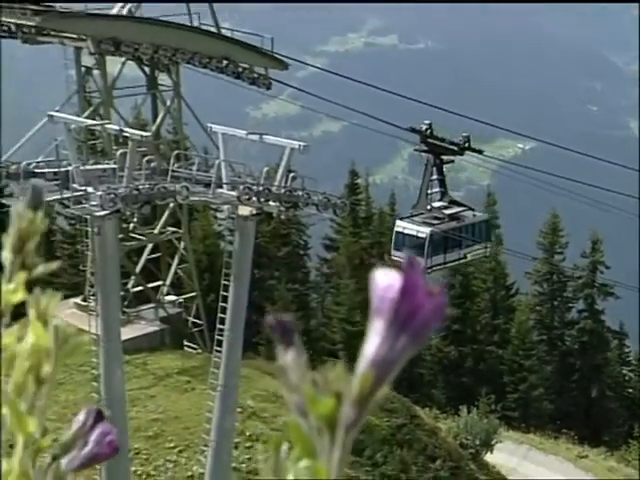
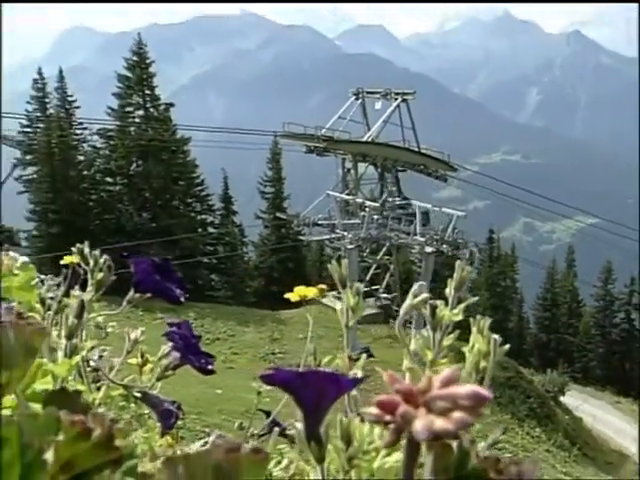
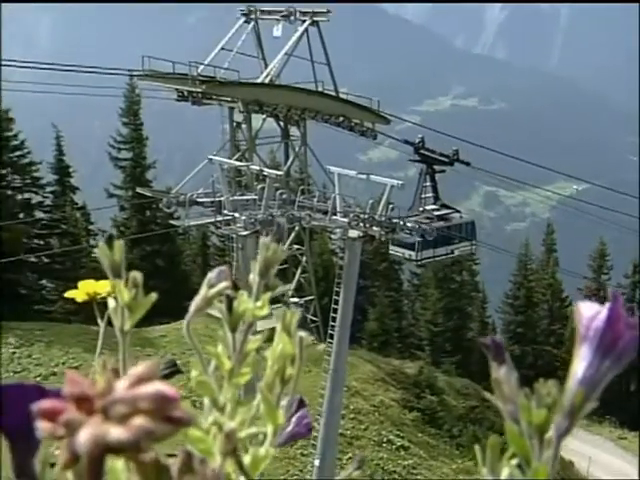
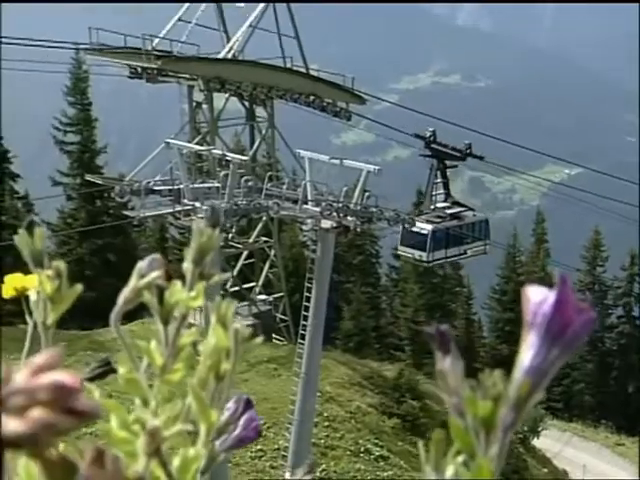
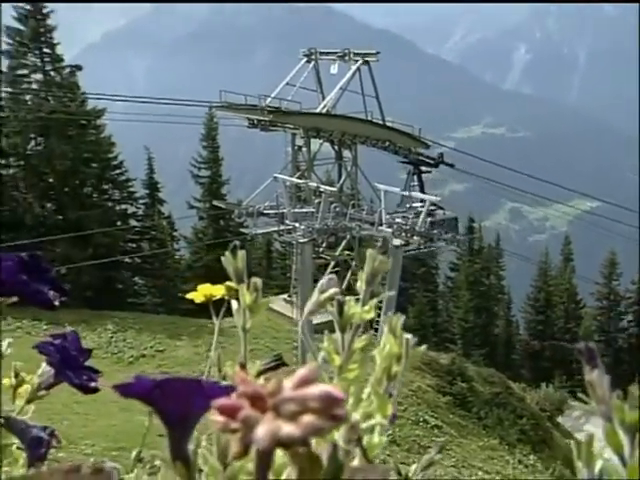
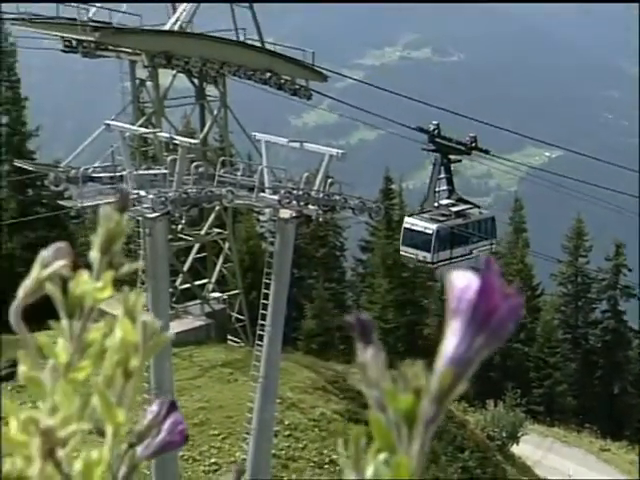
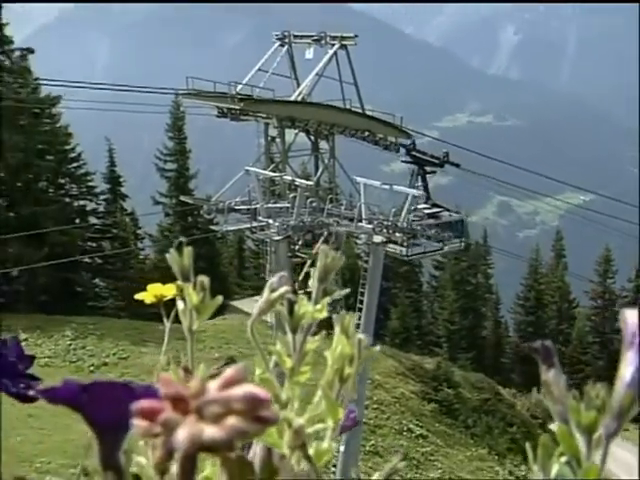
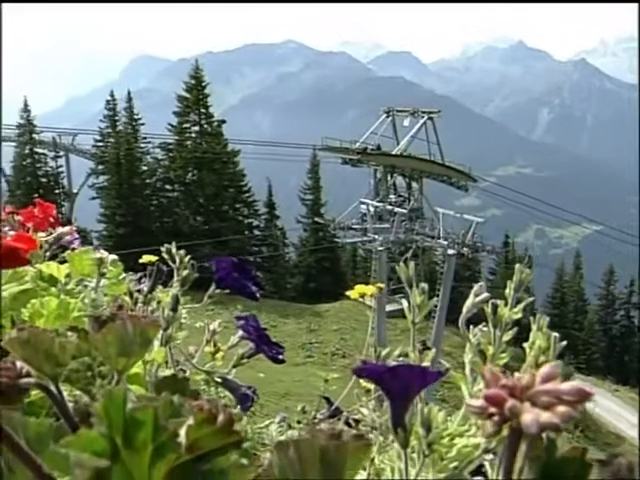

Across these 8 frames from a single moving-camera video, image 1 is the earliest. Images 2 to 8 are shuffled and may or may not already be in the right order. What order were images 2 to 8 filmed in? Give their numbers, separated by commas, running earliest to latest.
6, 4, 3, 7, 5, 2, 8
